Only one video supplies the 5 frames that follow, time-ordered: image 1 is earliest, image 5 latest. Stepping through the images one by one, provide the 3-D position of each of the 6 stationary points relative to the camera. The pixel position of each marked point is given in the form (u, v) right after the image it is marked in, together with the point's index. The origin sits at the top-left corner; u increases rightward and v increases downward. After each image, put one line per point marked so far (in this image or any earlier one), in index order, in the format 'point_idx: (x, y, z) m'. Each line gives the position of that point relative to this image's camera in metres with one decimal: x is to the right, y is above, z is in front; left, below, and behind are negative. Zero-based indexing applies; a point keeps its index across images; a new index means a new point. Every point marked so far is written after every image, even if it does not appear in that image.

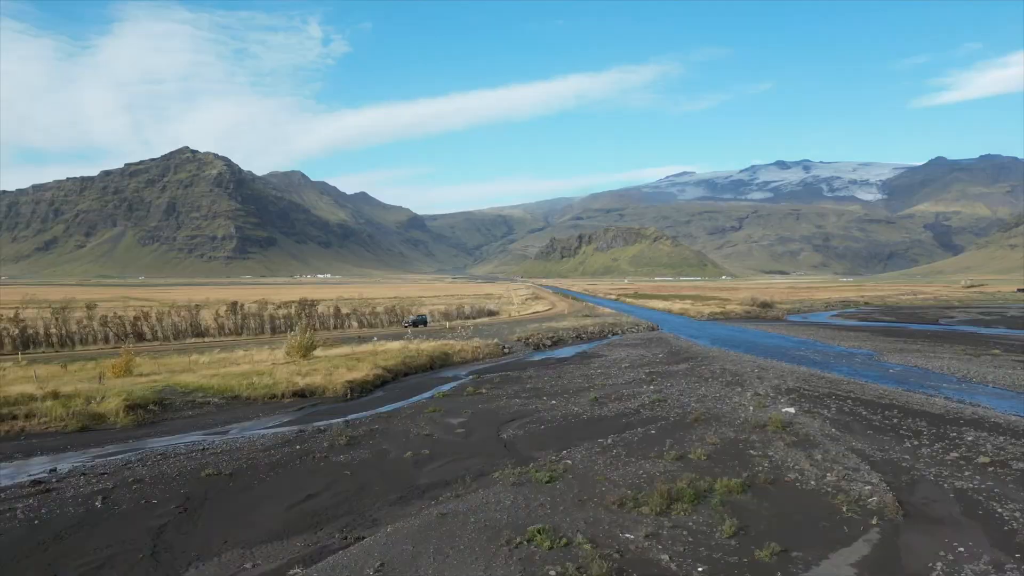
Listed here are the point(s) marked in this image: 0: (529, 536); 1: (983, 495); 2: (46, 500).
0: (+0.5, -5.0, +14.4) m
1: (+11.6, -5.1, +17.6) m
2: (-11.1, -5.1, +17.3) m
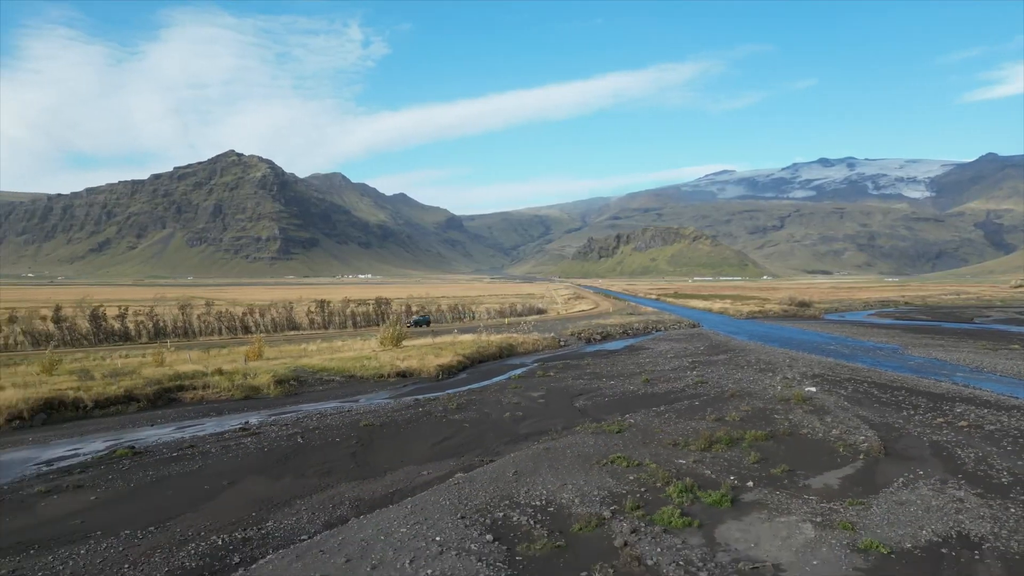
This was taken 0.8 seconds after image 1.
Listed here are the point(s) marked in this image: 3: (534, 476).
0: (+3.0, -4.9, +20.6) m
1: (+14.3, -5.1, +23.2) m
2: (-8.4, -5.1, +24.0) m
3: (+0.7, -5.0, +19.1) m
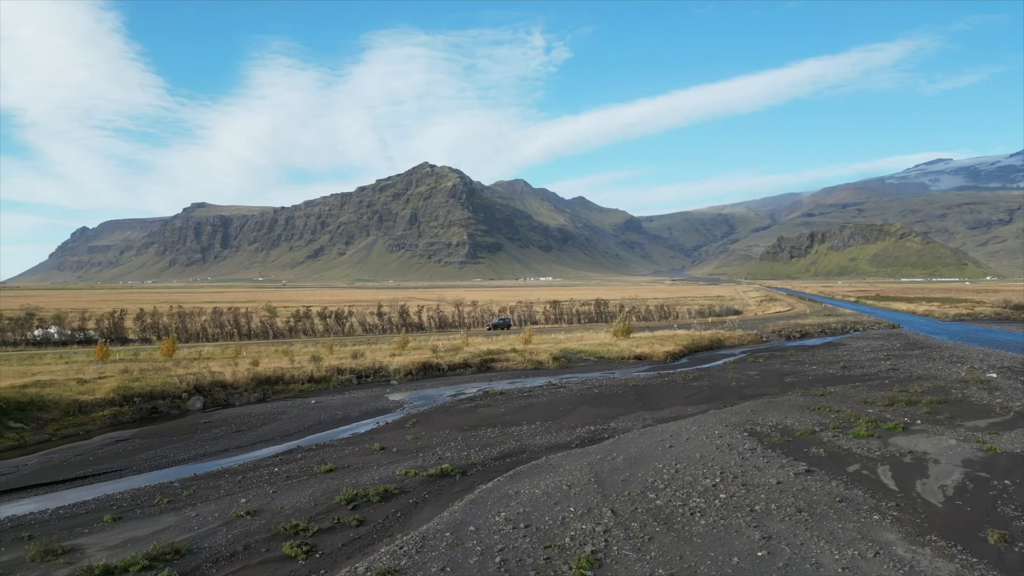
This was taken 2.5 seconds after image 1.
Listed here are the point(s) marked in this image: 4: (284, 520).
0: (+13.2, -5.1, +30.3) m
1: (+24.8, -5.2, +30.0) m
2: (+2.9, -5.2, +36.5) m
3: (+10.6, -5.1, +29.5) m
4: (-5.1, -5.3, +16.6) m
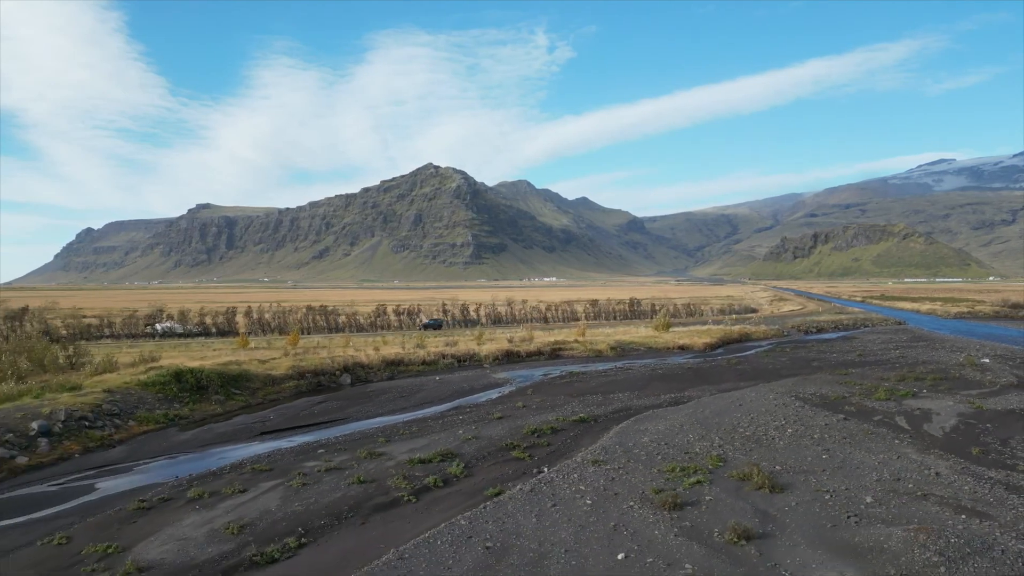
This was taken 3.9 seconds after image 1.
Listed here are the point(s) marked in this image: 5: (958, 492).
0: (+18.0, -5.0, +38.2) m
1: (+29.6, -5.2, +37.8) m
2: (+7.8, -5.2, +44.4) m
3: (+15.4, -5.1, +37.4) m
4: (-0.4, -5.3, +24.5) m
5: (+11.7, -5.3, +18.6) m
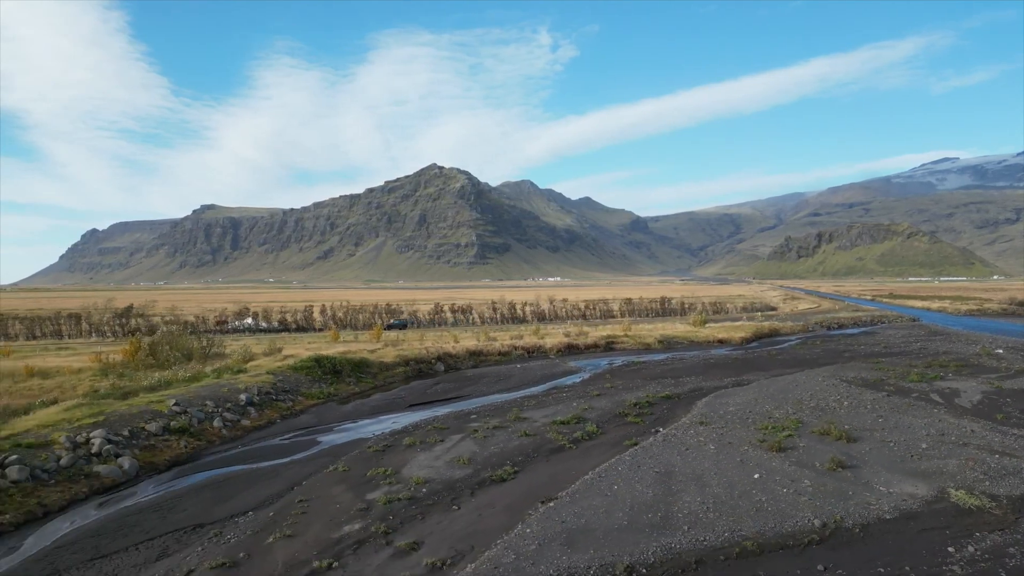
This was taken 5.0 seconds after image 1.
0: (+22.7, -4.9, +43.8) m
1: (+34.2, -5.0, +43.4) m
2: (+12.5, -5.1, +50.0) m
3: (+20.1, -5.0, +43.0) m
4: (+4.3, -5.2, +30.1) m
5: (+16.3, -5.2, +24.2) m
